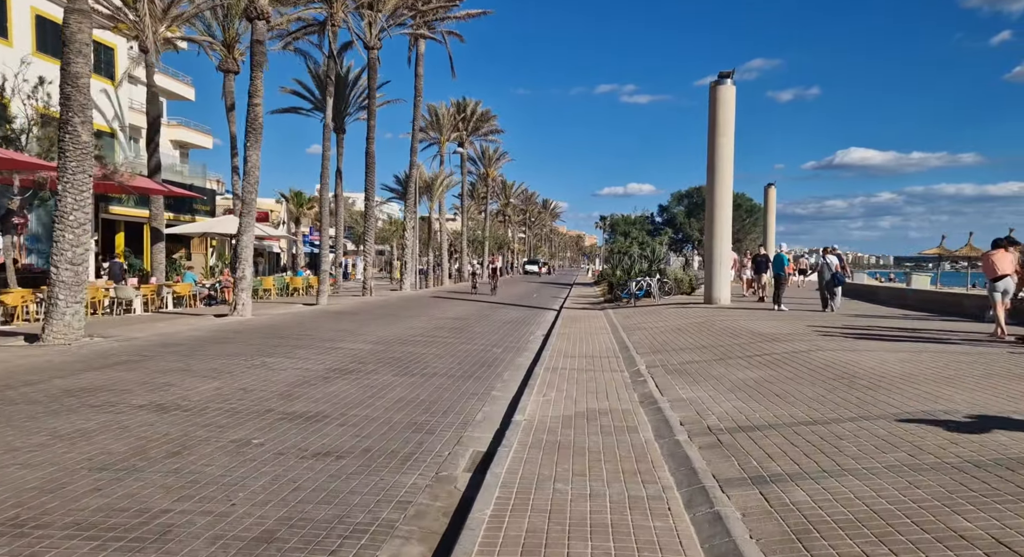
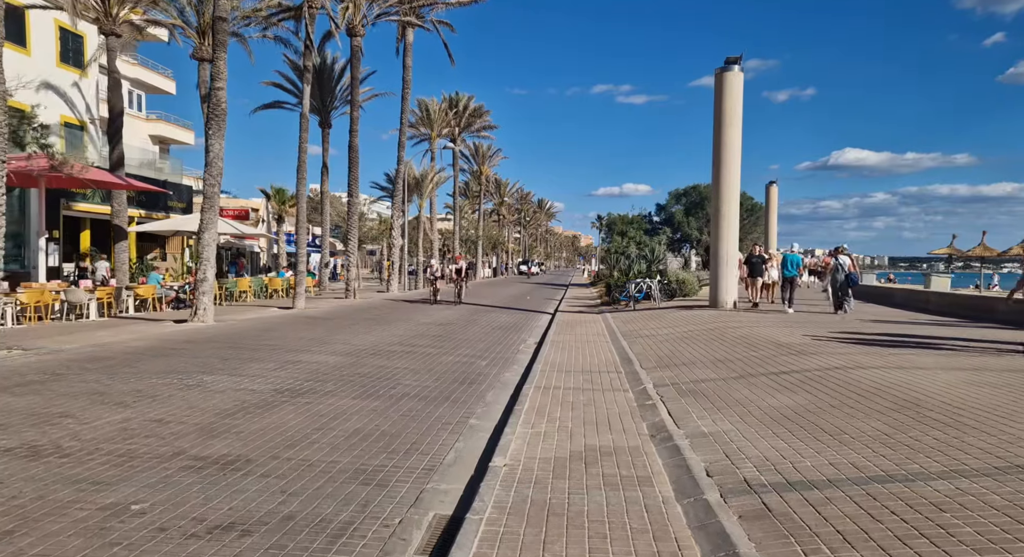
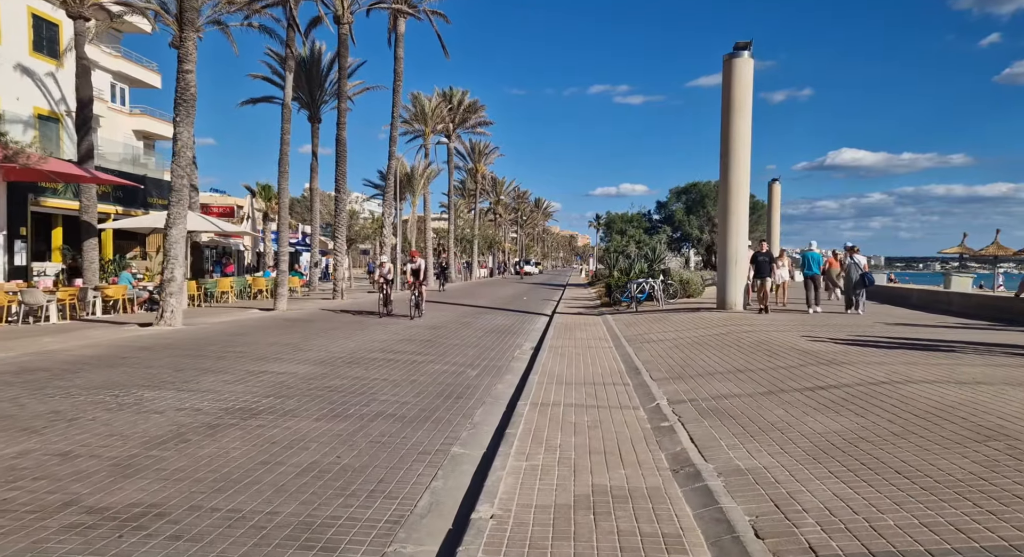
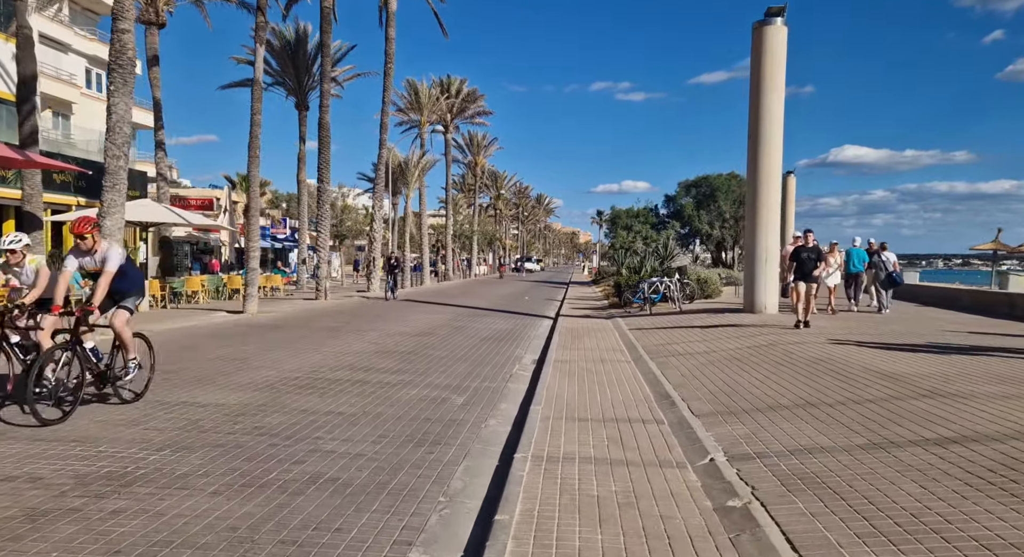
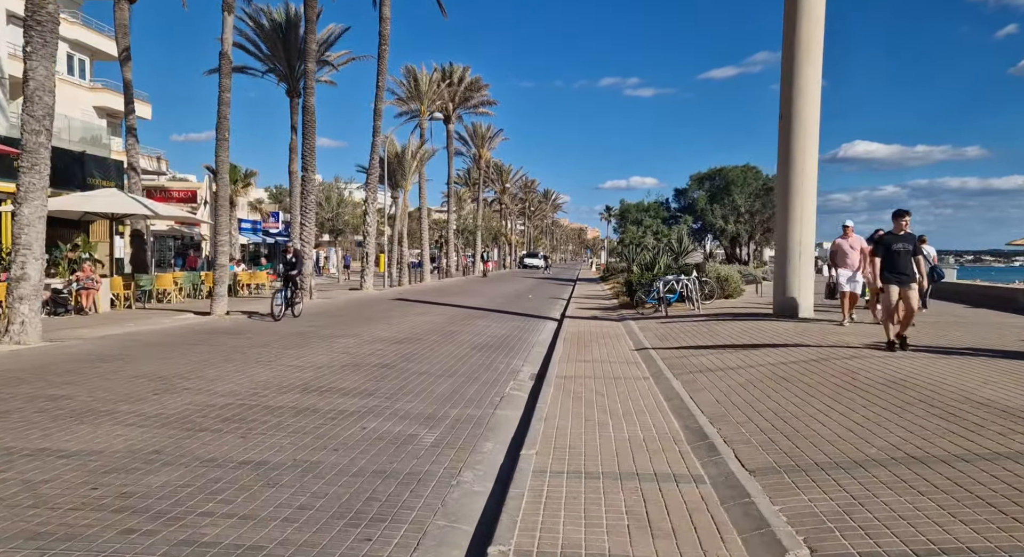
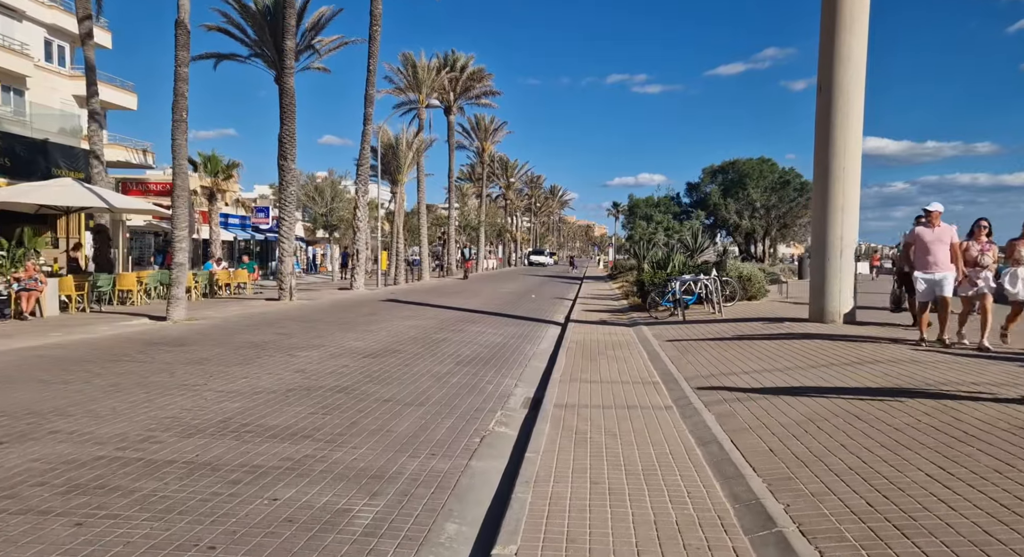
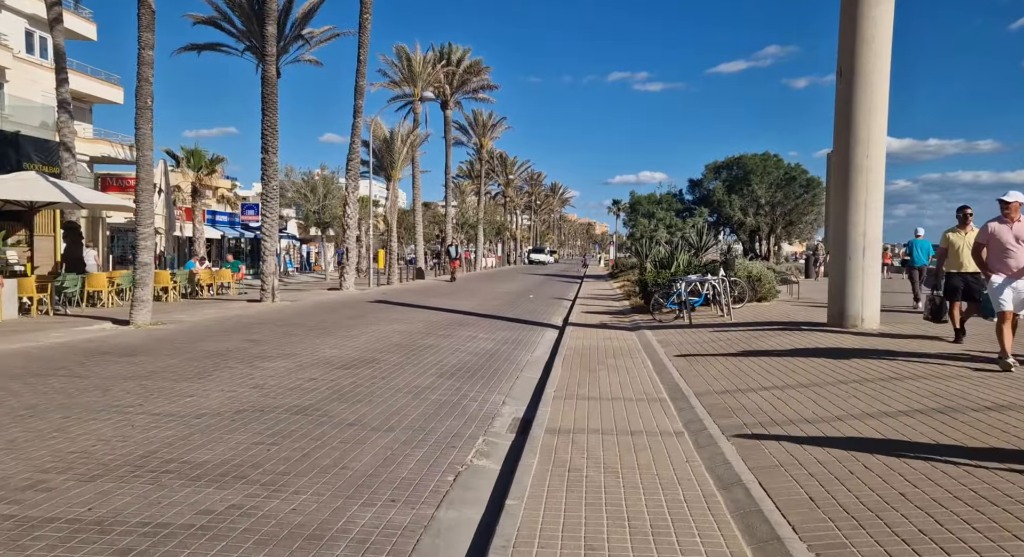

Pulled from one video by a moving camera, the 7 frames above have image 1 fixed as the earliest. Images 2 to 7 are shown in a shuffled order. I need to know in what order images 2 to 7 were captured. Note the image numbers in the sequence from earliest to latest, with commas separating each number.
2, 3, 4, 5, 6, 7
